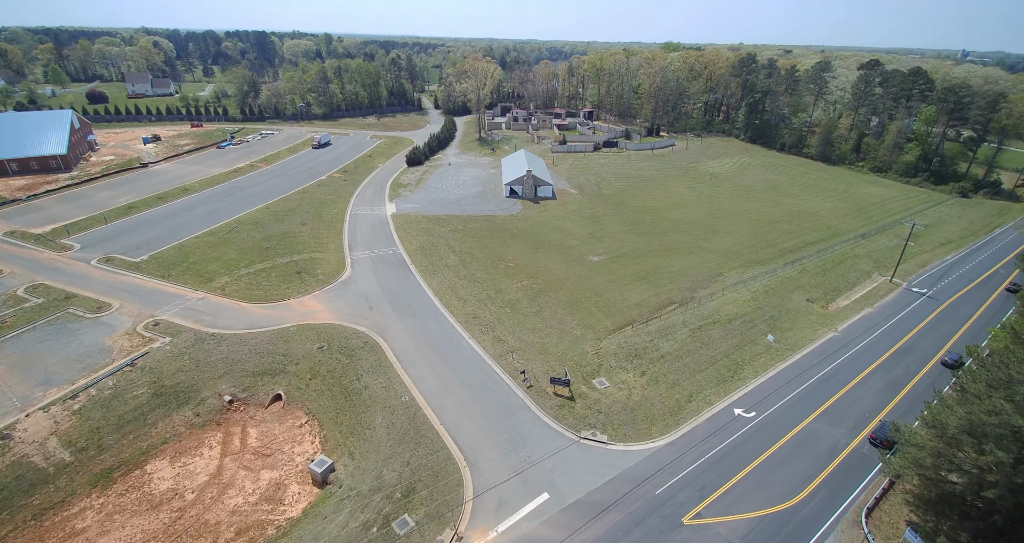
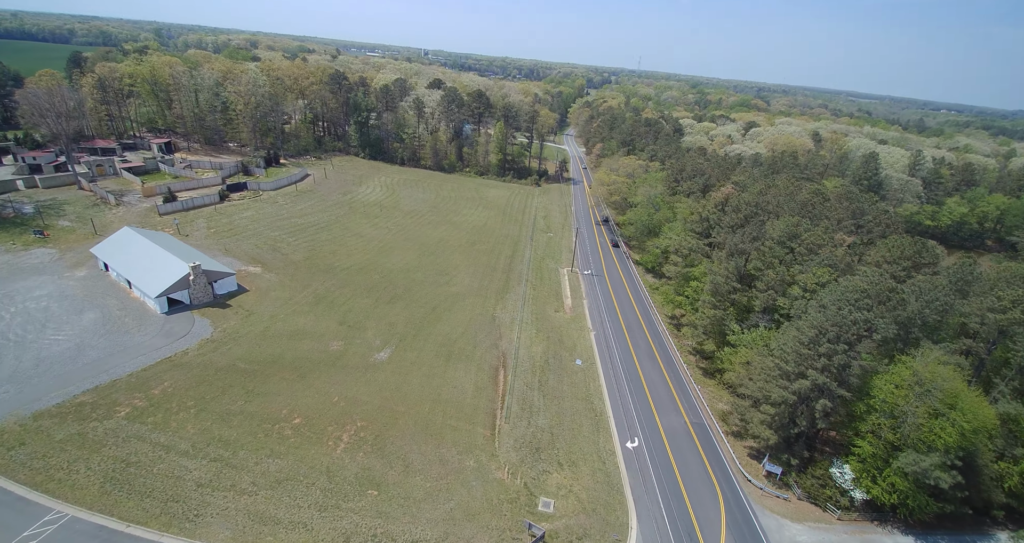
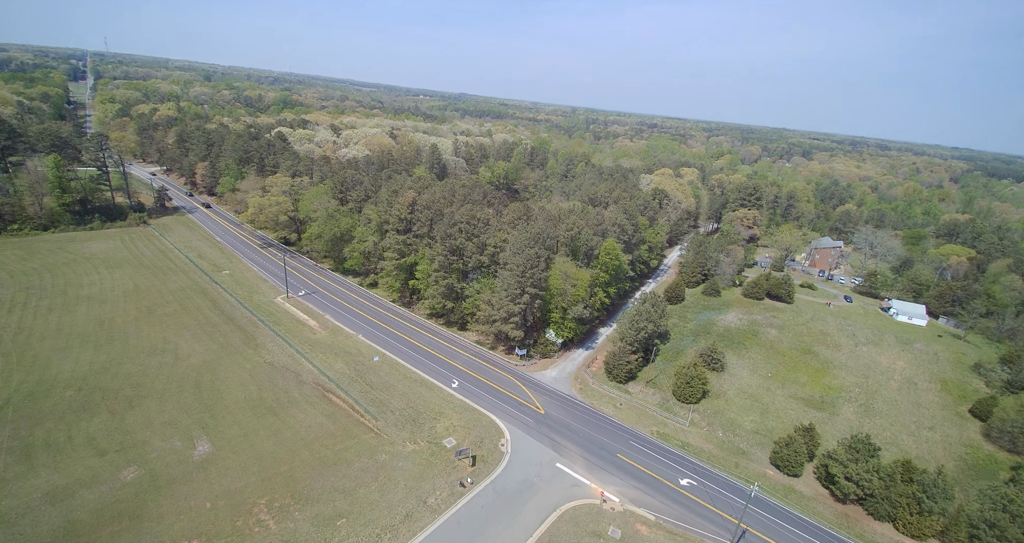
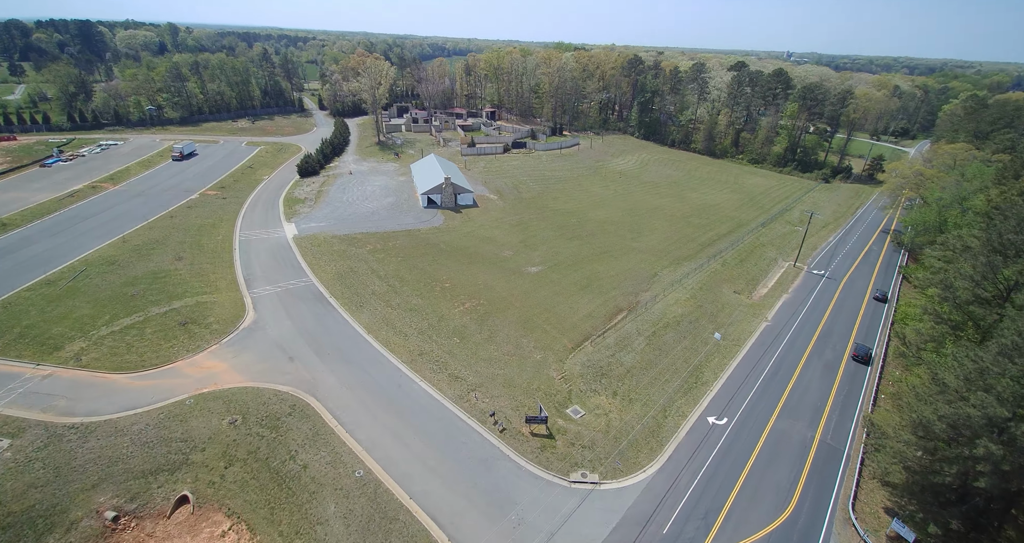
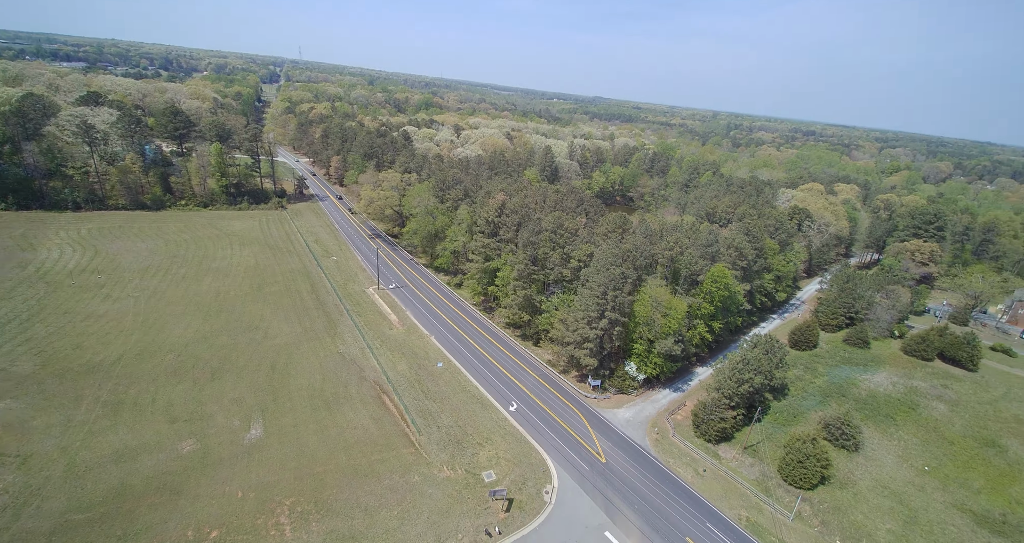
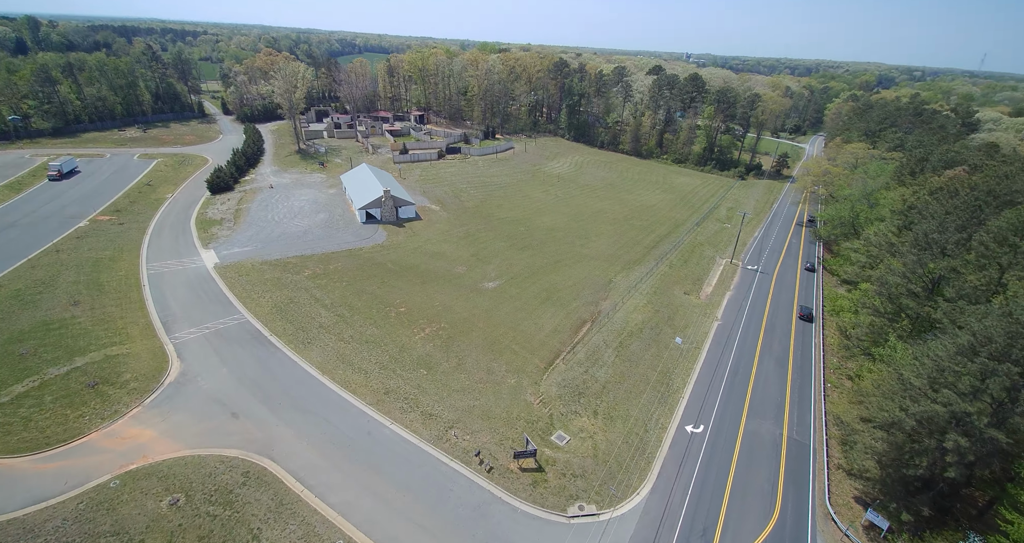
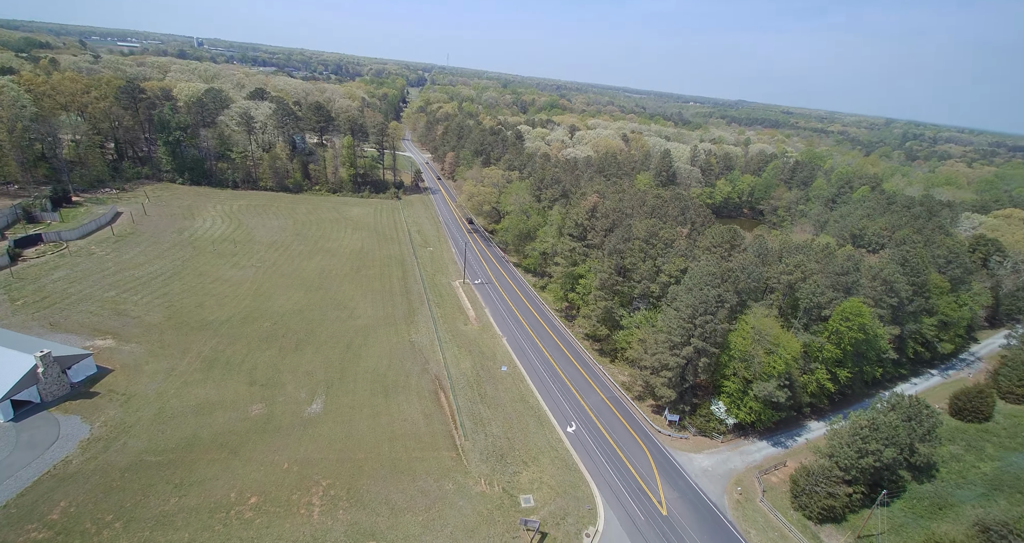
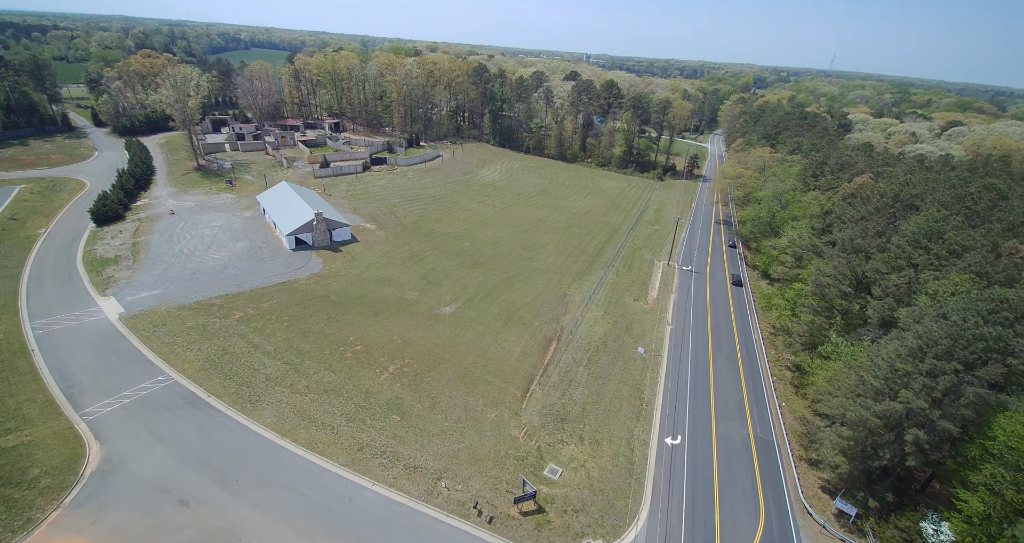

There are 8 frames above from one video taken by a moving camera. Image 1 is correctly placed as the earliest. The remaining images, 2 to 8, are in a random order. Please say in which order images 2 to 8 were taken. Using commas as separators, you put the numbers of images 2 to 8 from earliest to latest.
4, 6, 8, 2, 7, 5, 3
